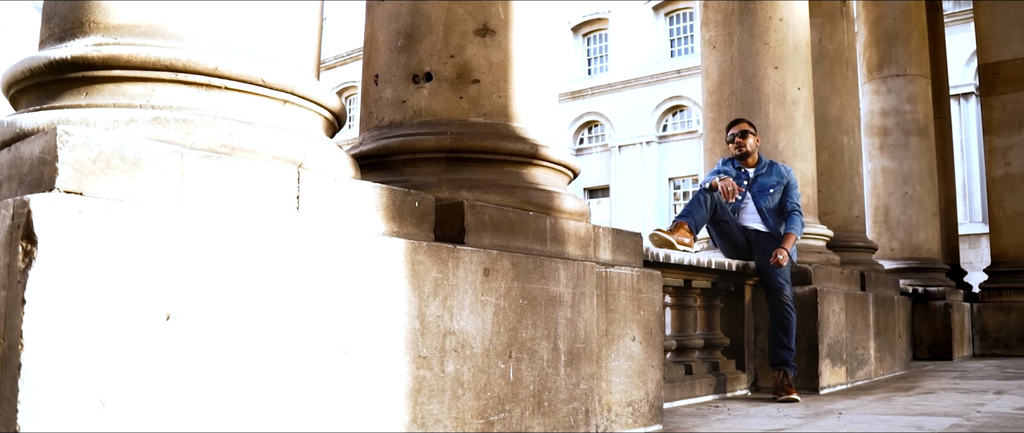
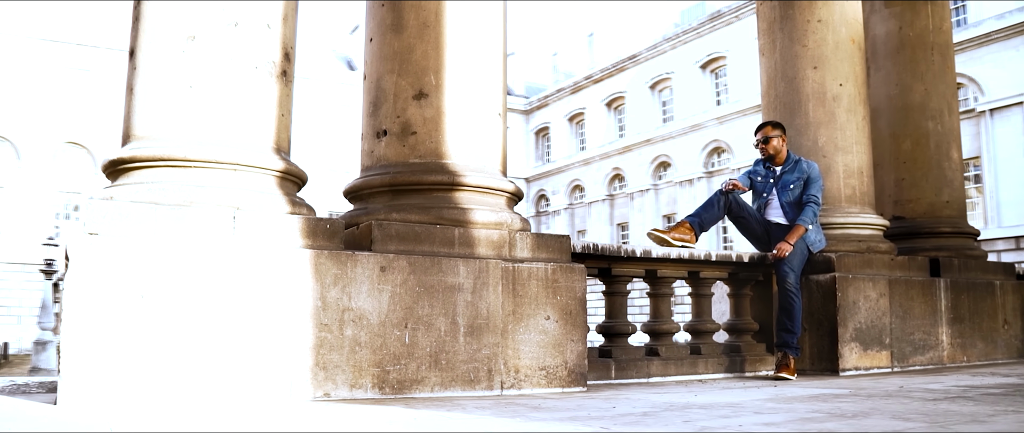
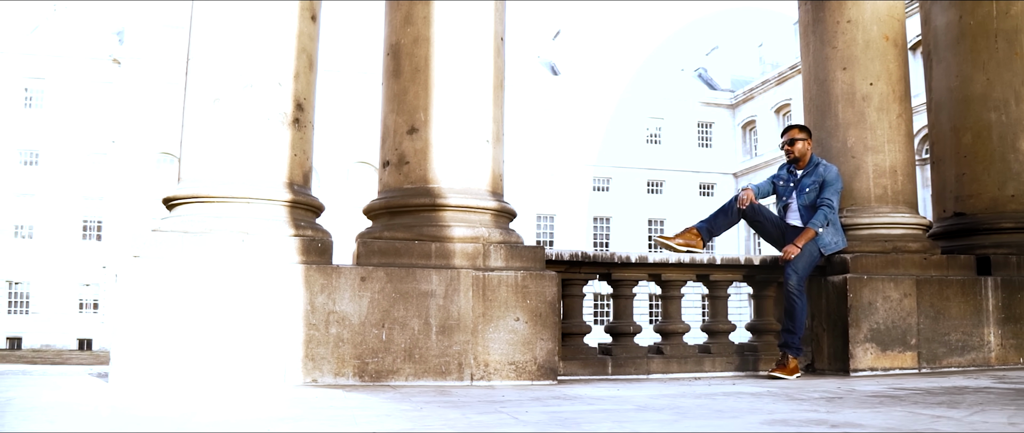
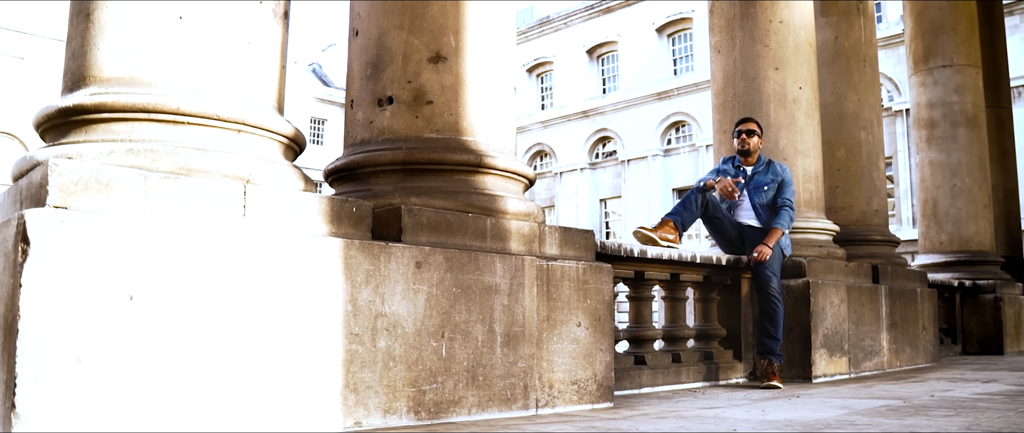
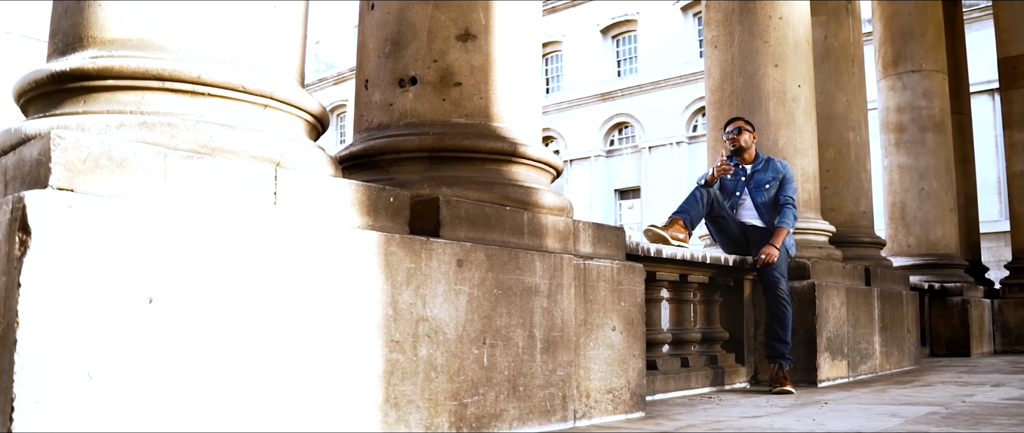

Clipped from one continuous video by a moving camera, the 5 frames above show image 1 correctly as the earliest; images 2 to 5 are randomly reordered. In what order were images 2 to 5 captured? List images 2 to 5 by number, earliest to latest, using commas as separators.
5, 4, 2, 3
